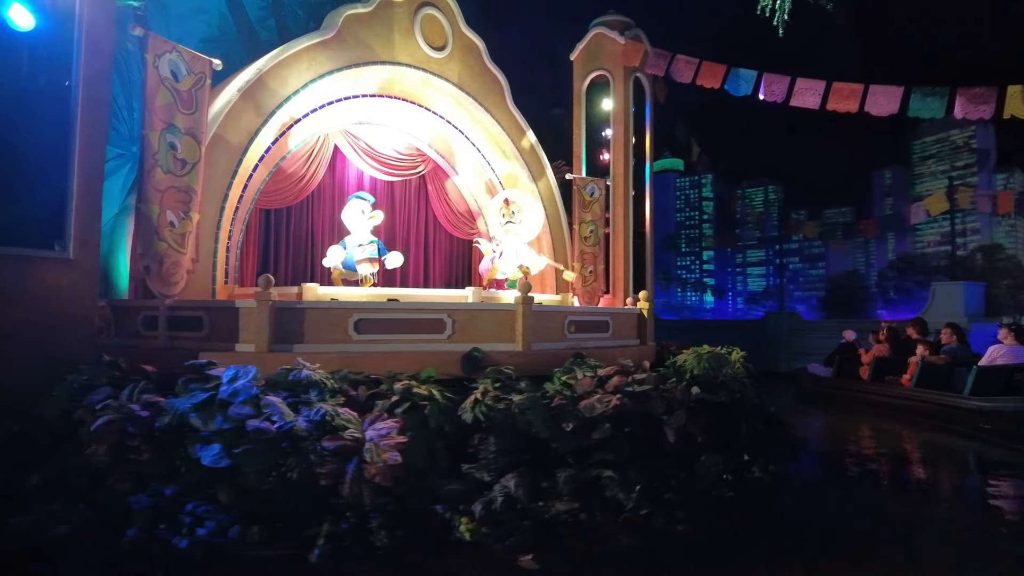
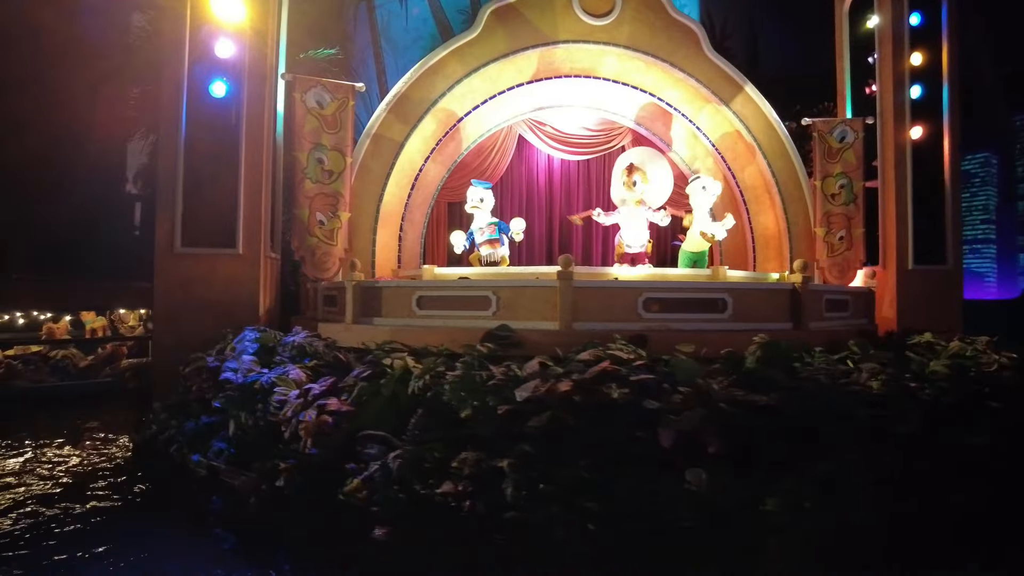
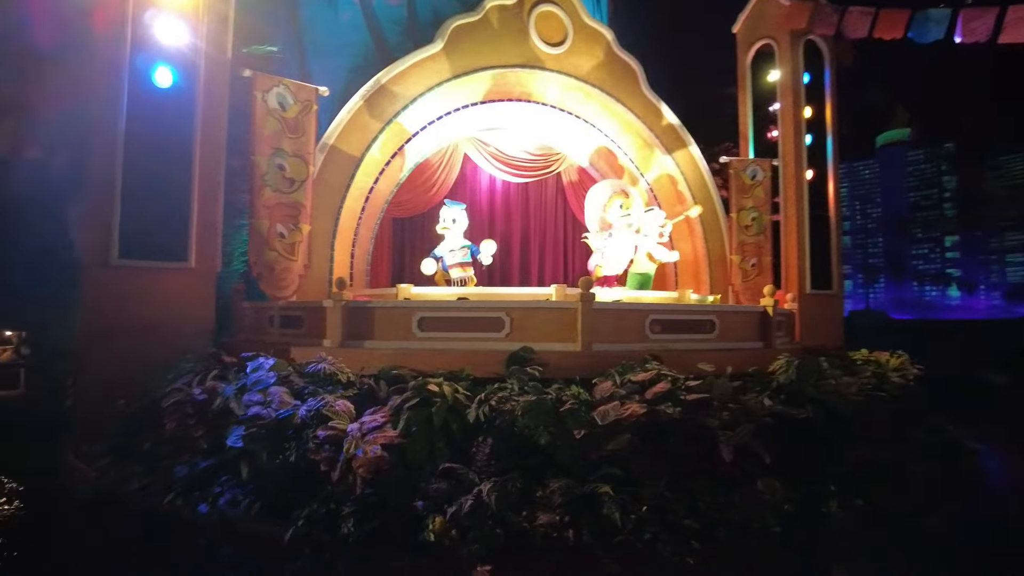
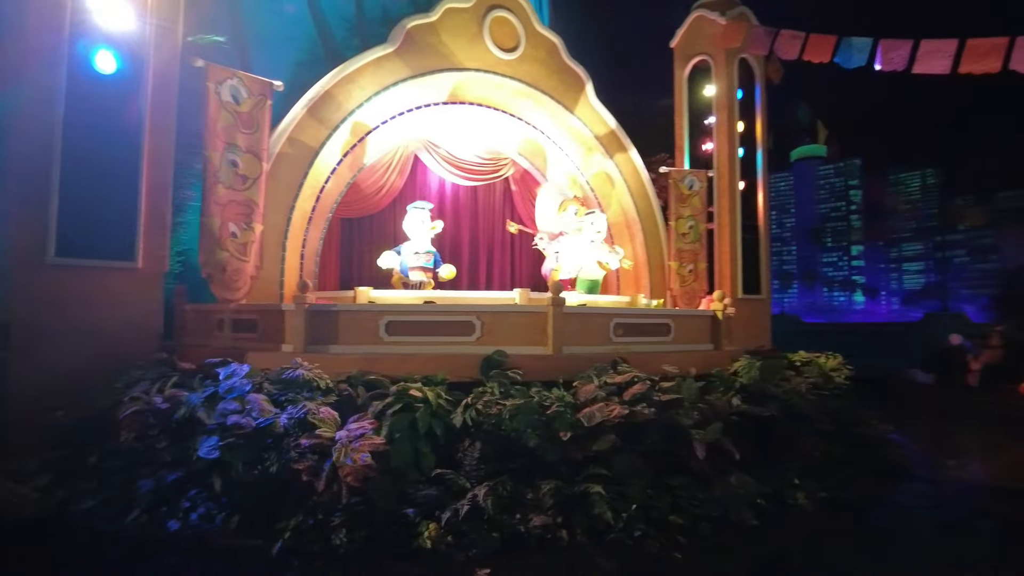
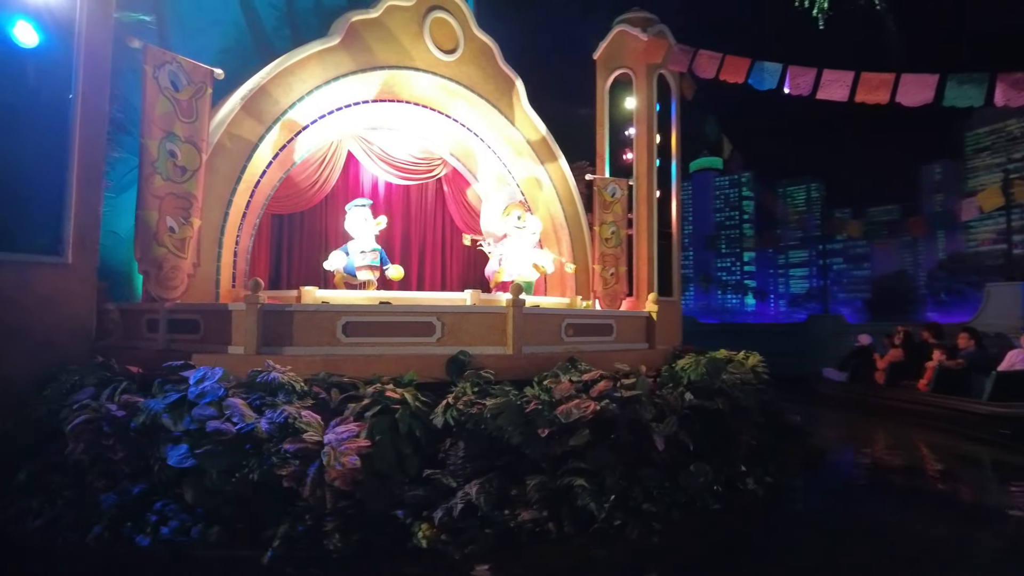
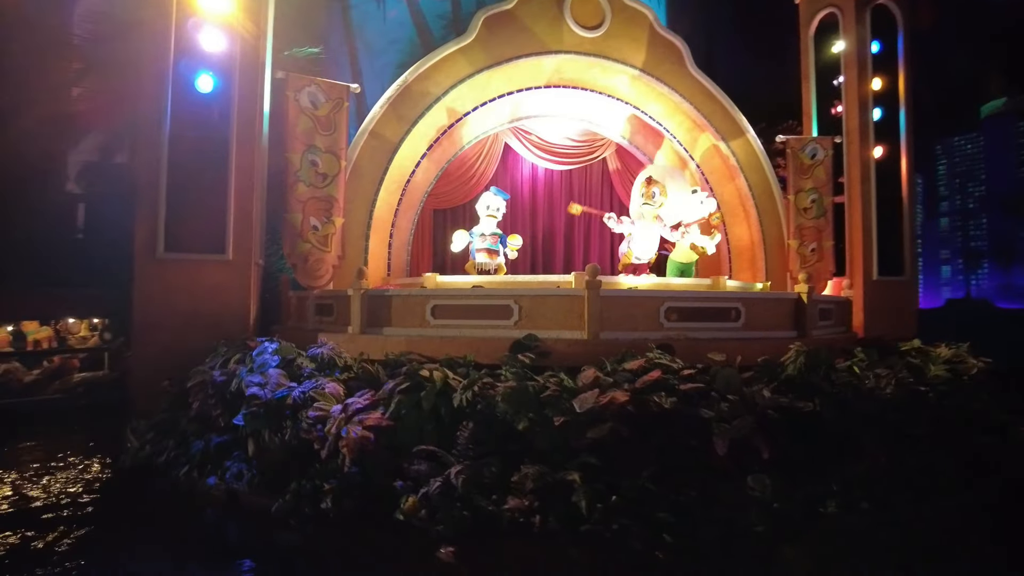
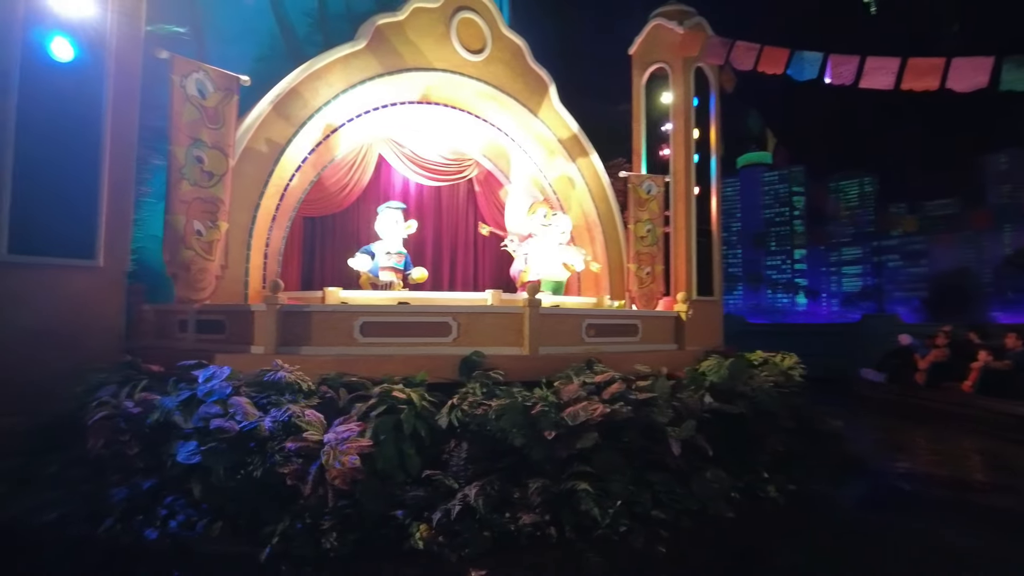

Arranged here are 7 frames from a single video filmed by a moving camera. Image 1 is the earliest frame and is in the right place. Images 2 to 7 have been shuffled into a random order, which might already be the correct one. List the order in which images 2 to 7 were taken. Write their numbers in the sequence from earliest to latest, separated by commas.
5, 7, 4, 3, 6, 2
